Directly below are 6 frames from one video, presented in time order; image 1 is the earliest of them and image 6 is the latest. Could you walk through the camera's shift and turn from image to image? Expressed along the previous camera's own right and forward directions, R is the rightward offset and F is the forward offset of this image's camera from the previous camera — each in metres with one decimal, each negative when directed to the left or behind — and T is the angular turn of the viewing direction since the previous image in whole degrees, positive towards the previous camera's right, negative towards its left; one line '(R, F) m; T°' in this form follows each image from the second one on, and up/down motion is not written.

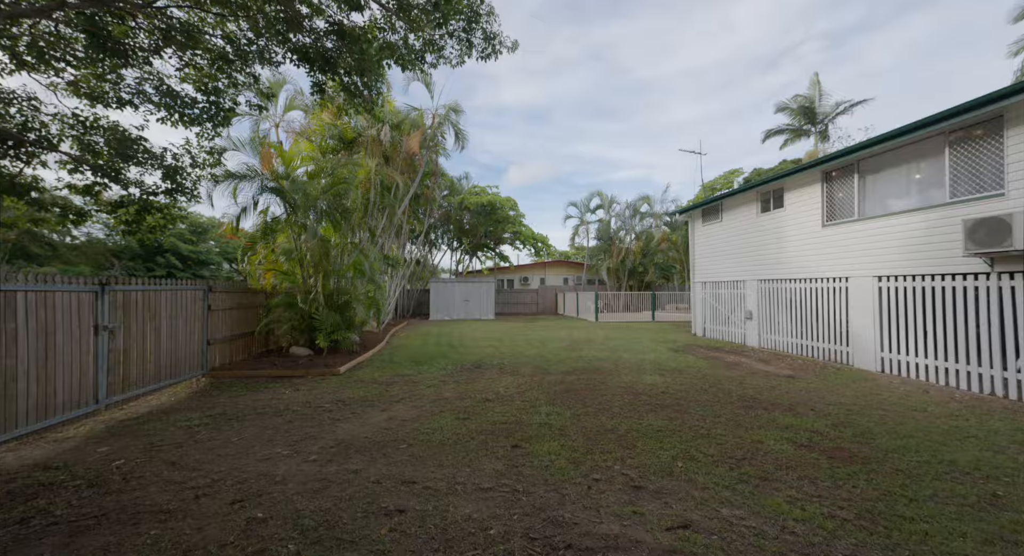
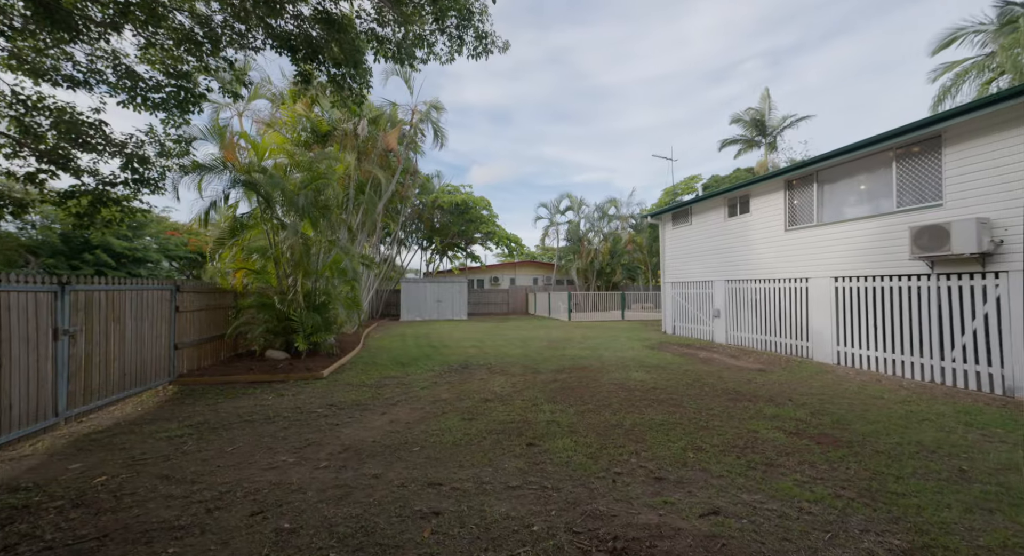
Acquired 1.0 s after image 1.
(-0.7, 0.0) m; +7°
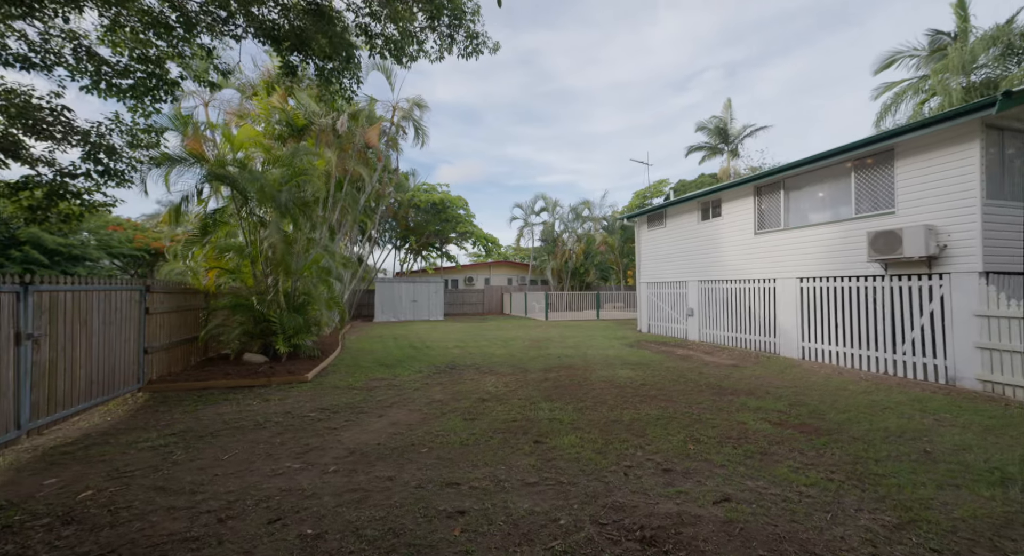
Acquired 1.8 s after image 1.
(-0.5, 0.0) m; +6°
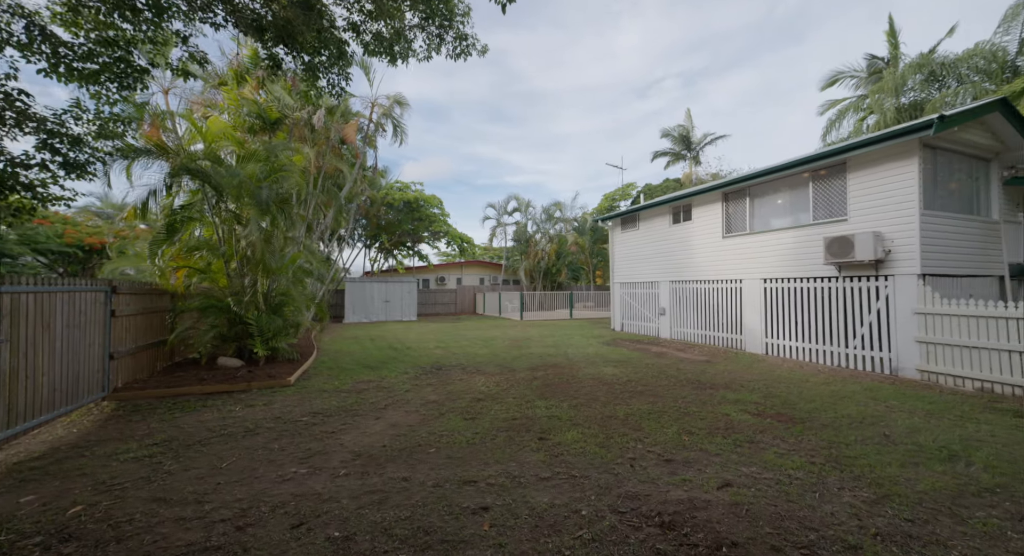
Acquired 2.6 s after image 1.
(-0.5, -0.1) m; +6°
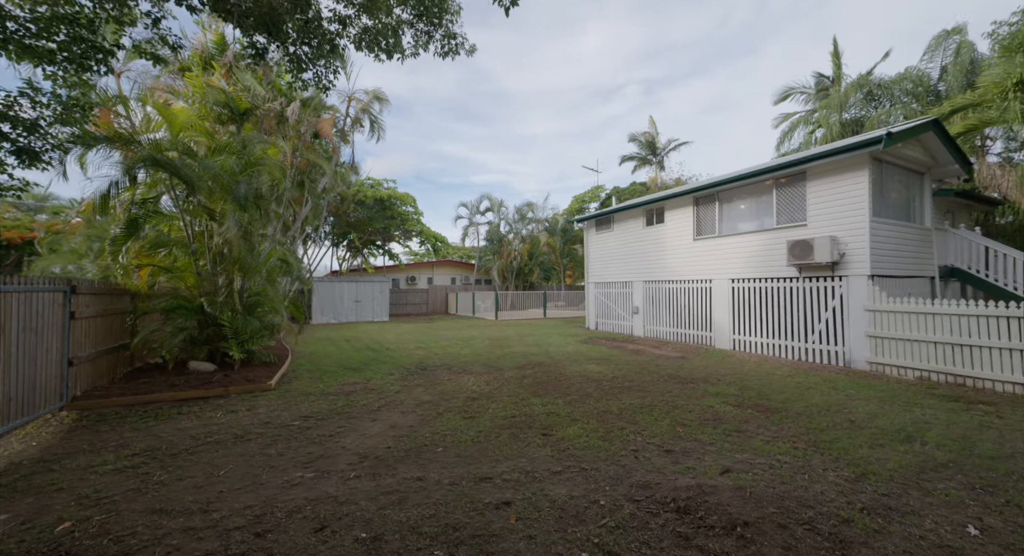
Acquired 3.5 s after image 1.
(-0.5, 0.0) m; +6°
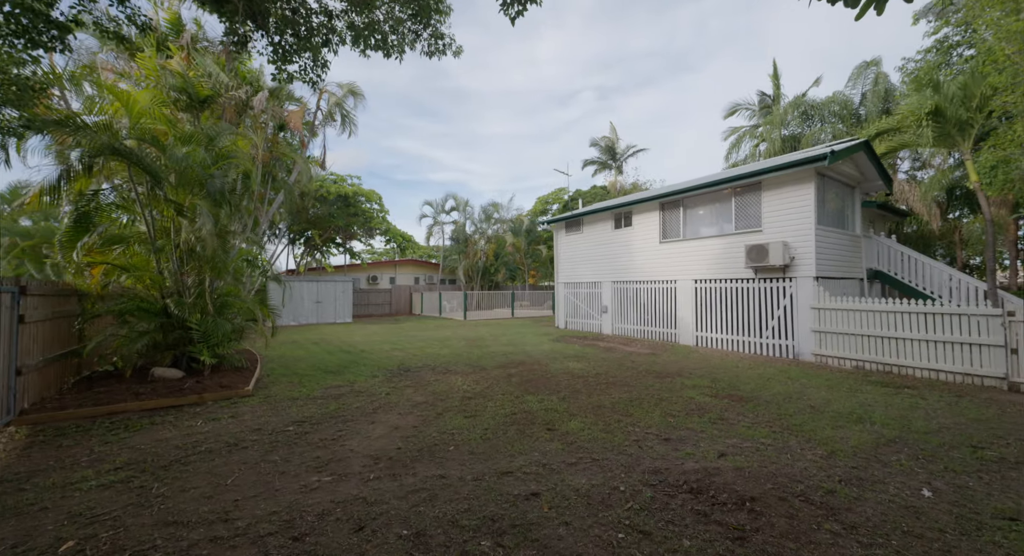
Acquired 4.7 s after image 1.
(-0.7, -0.1) m; +7°
